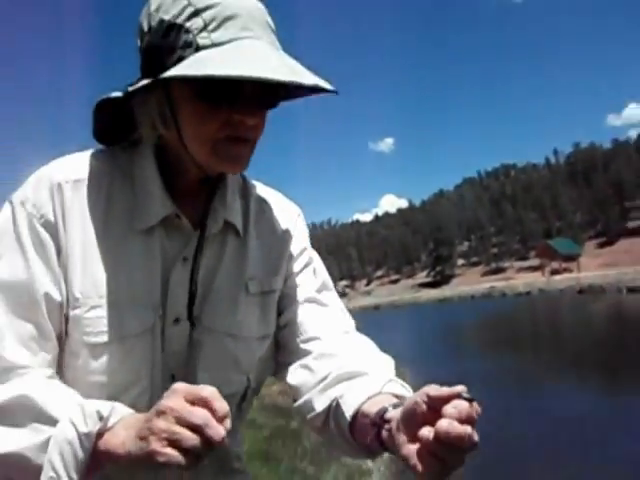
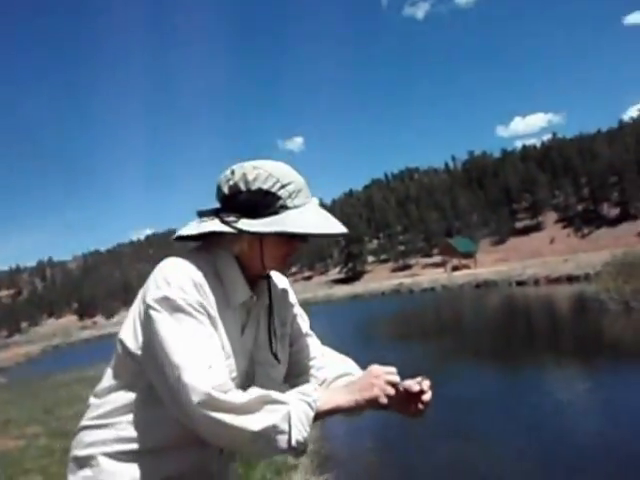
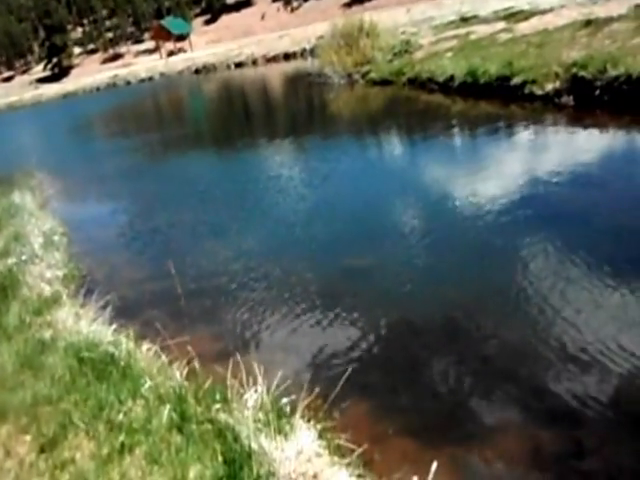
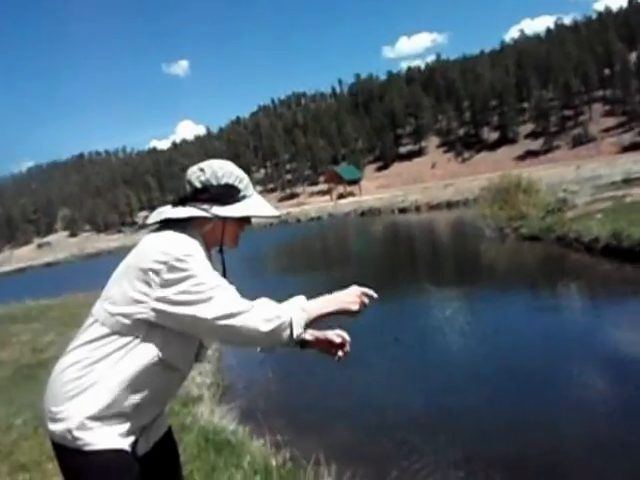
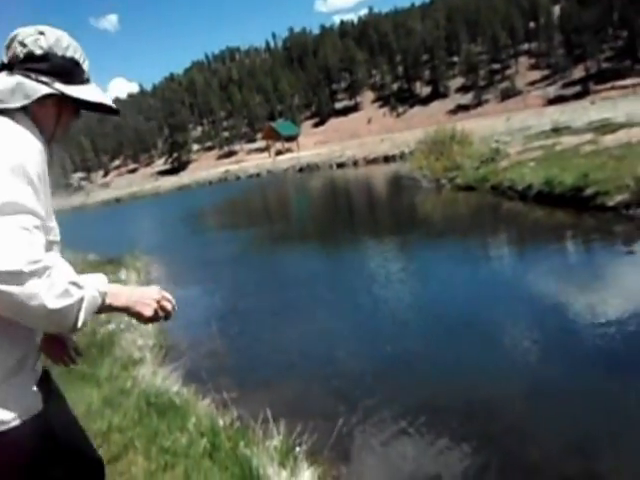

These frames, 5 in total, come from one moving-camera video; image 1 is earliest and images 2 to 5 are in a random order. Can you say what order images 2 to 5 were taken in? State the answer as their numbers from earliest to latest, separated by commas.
2, 4, 5, 3
